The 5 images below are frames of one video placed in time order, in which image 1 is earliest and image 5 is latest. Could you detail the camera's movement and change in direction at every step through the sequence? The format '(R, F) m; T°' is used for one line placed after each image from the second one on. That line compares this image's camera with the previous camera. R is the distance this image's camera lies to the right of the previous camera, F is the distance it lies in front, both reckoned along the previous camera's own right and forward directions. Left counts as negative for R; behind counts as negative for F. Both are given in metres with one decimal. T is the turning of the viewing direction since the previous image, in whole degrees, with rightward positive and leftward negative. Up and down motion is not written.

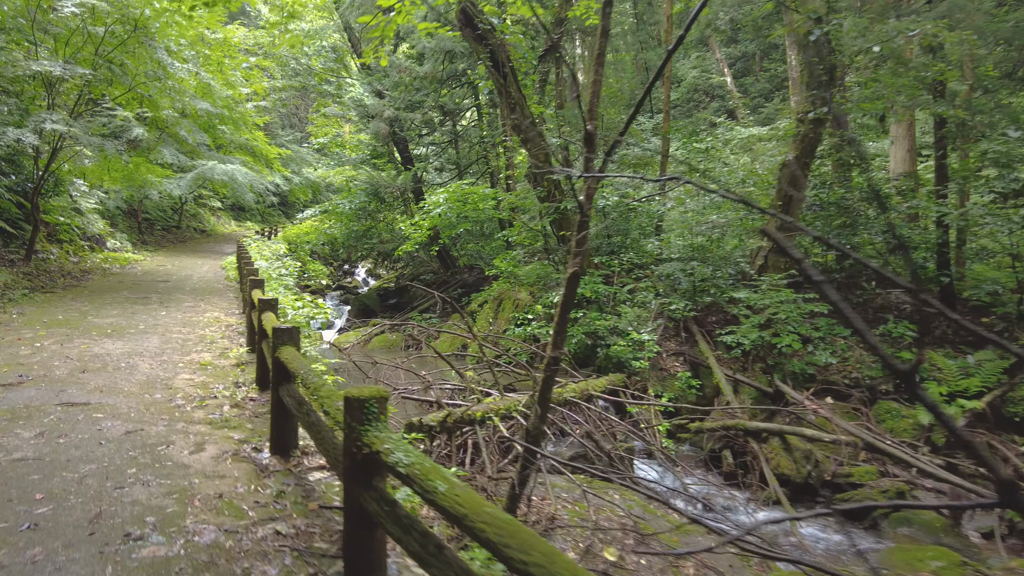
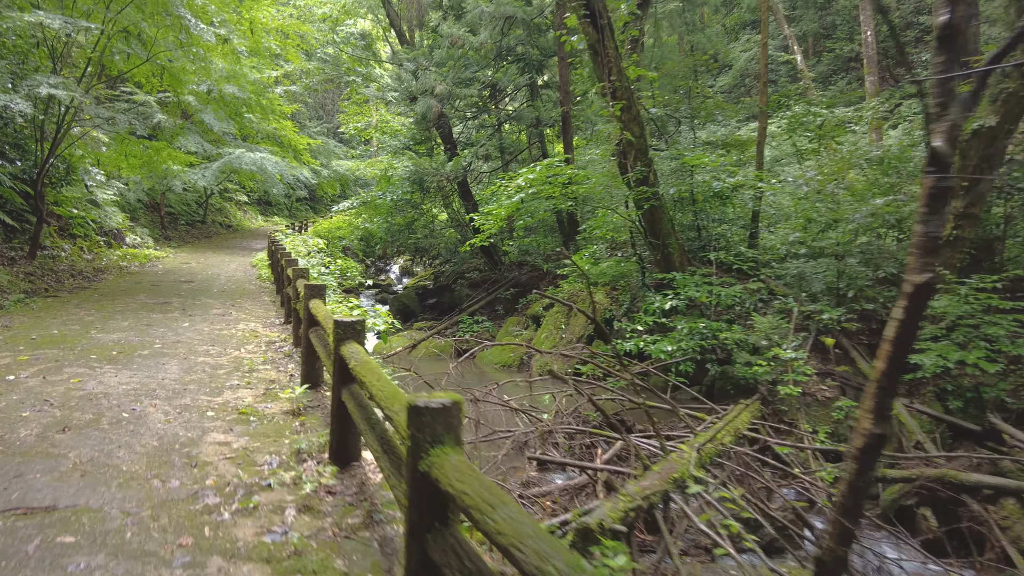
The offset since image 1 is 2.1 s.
(-0.7, +1.3) m; -2°
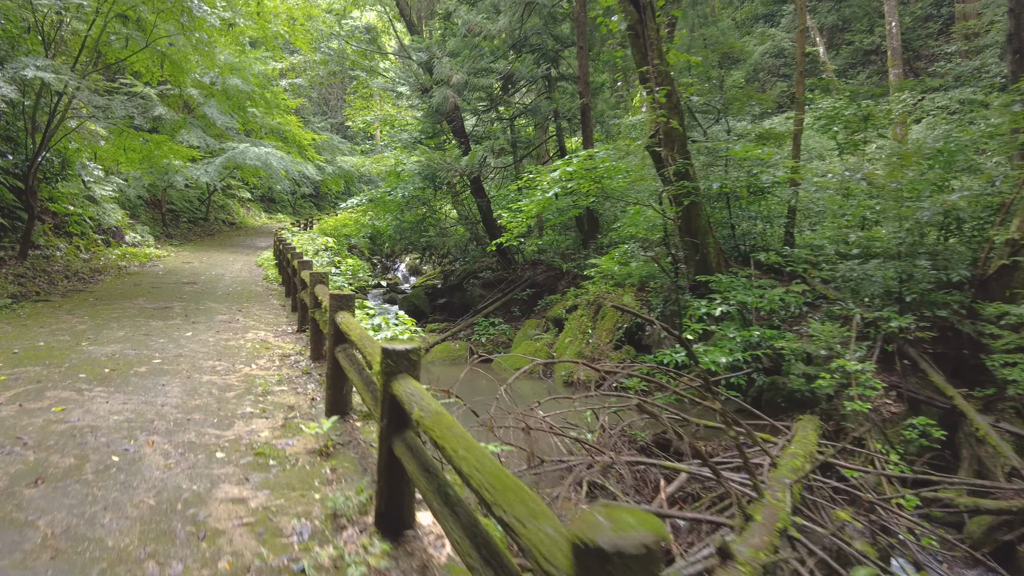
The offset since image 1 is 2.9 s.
(-0.2, +0.5) m; 0°
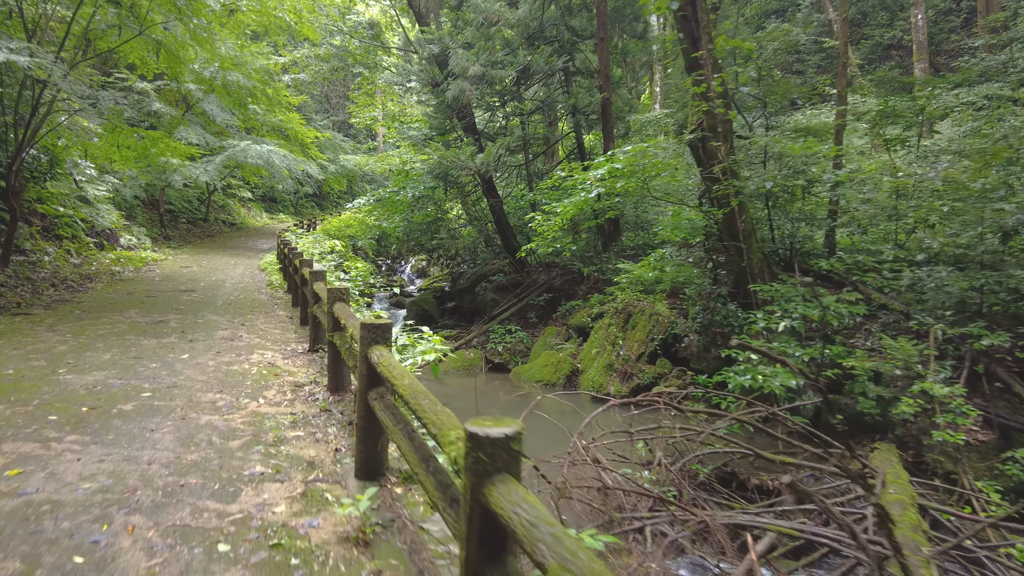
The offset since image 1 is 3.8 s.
(-0.3, +0.6) m; 0°
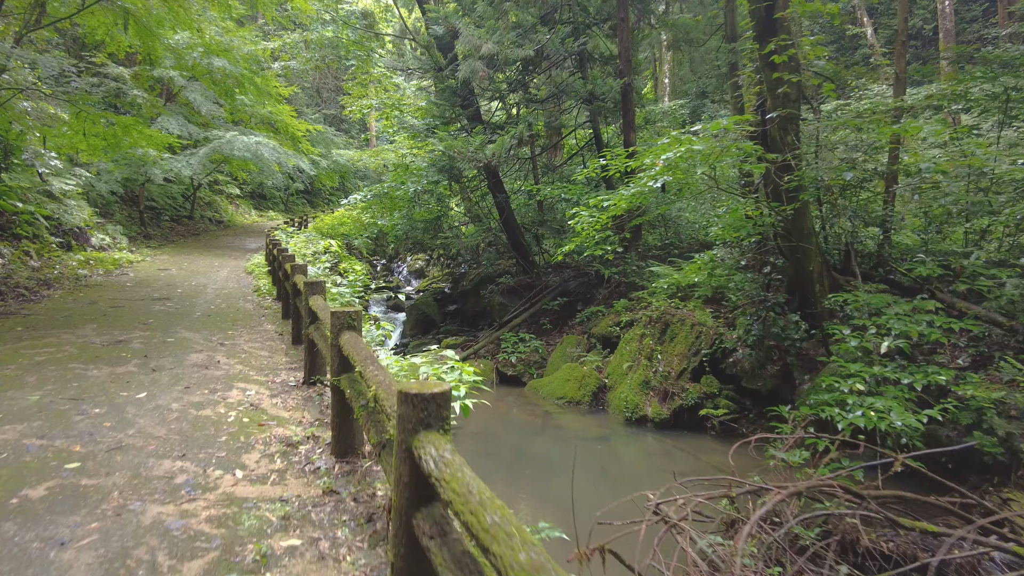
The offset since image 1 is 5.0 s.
(-0.3, +0.9) m; +1°
